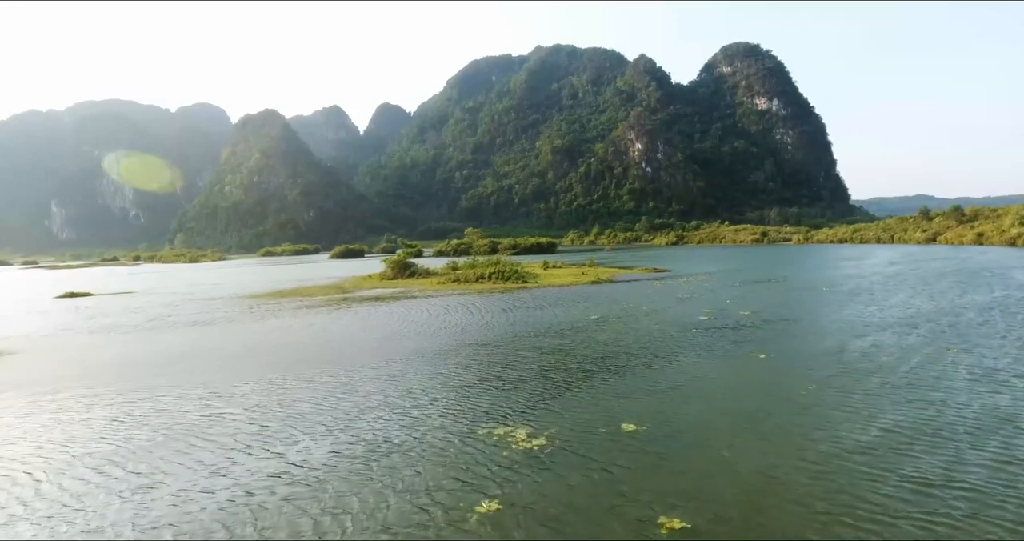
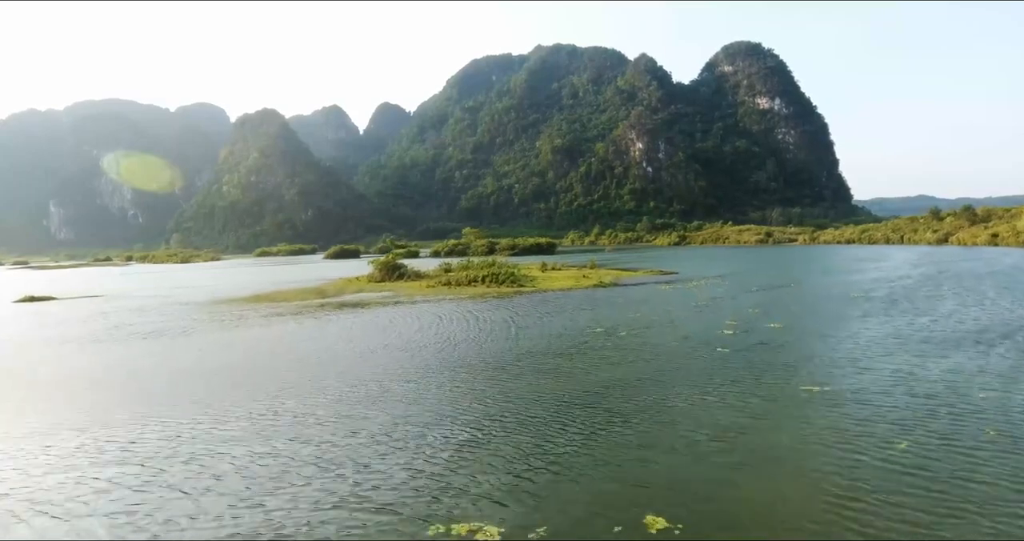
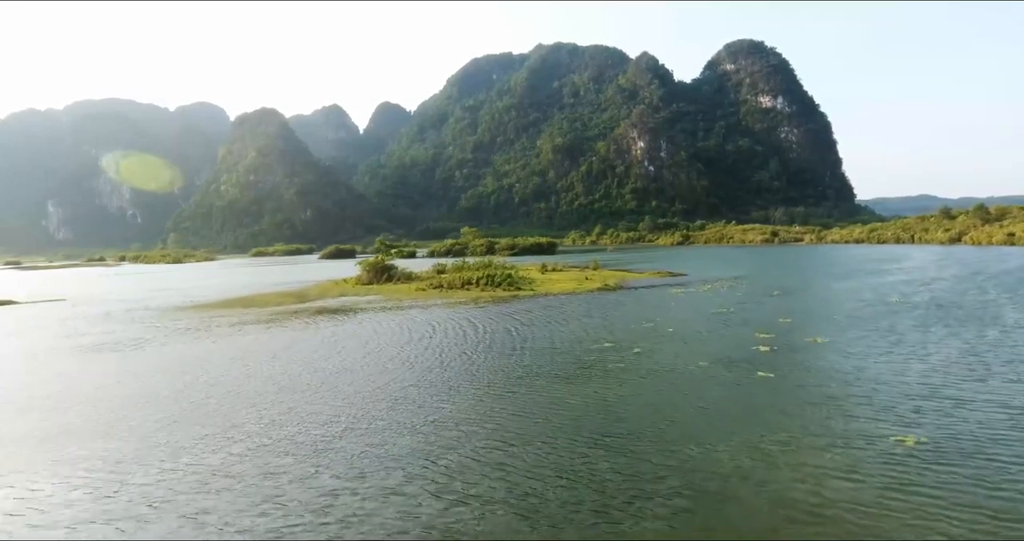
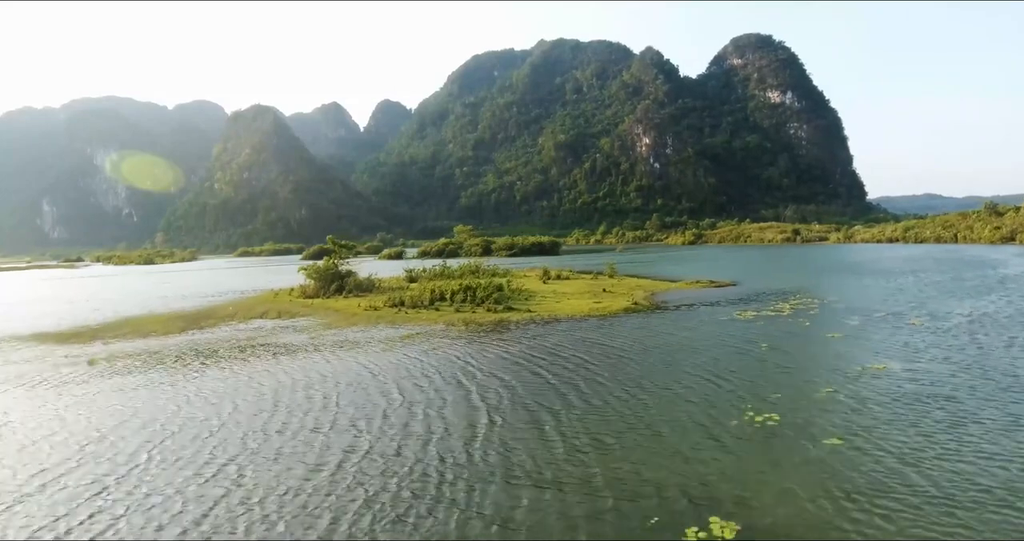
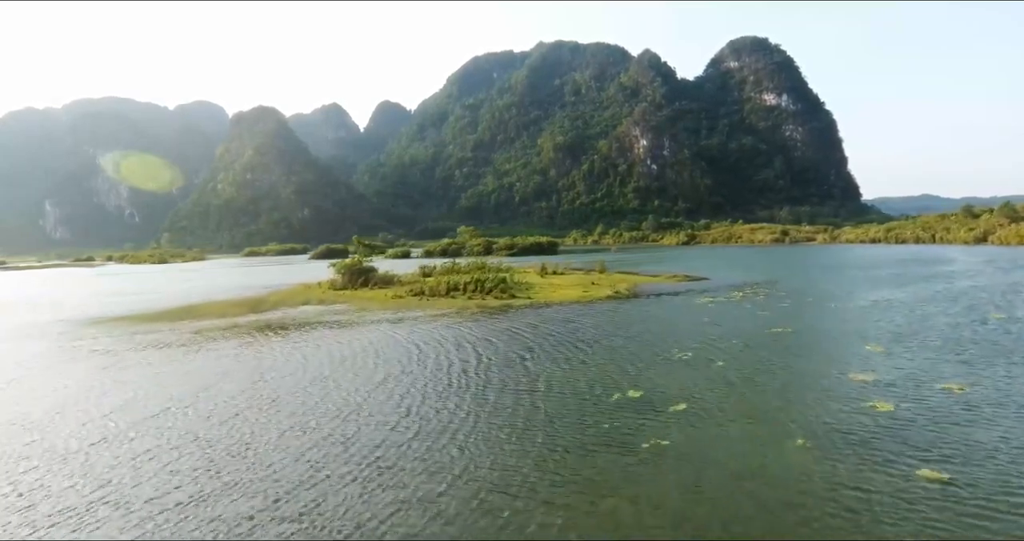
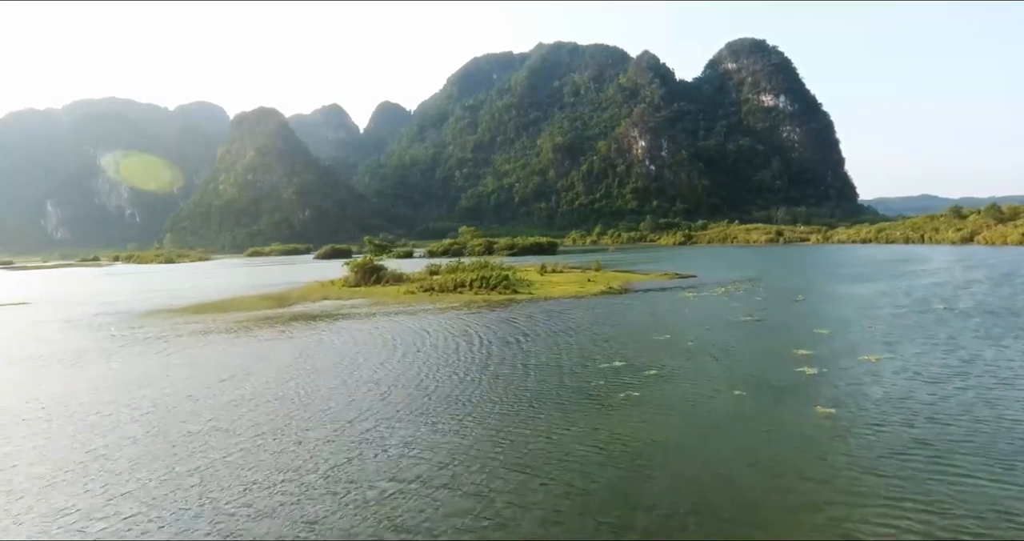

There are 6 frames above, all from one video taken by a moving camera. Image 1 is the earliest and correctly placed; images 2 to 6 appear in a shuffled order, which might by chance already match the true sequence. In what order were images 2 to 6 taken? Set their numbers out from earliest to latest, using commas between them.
2, 3, 6, 5, 4
